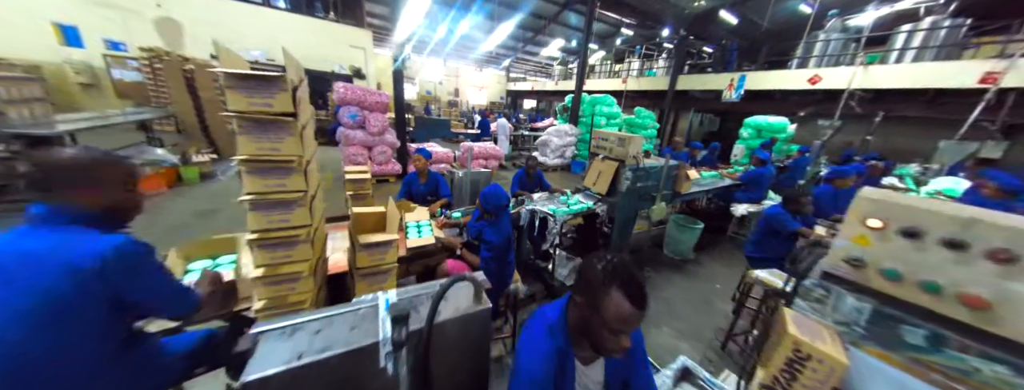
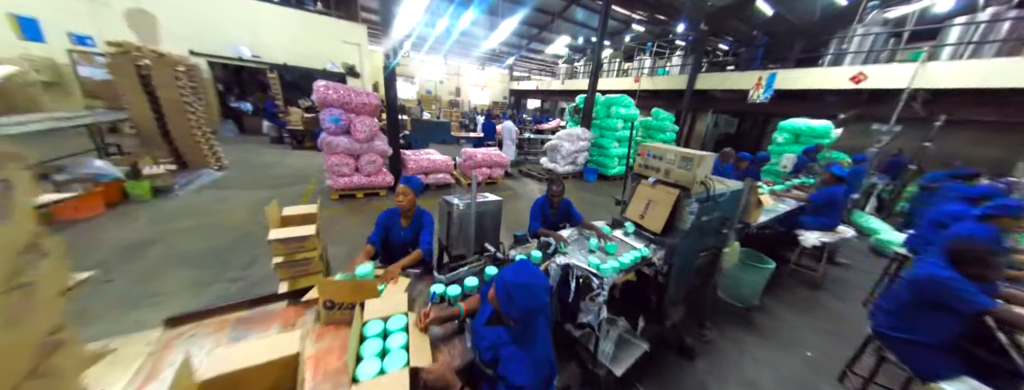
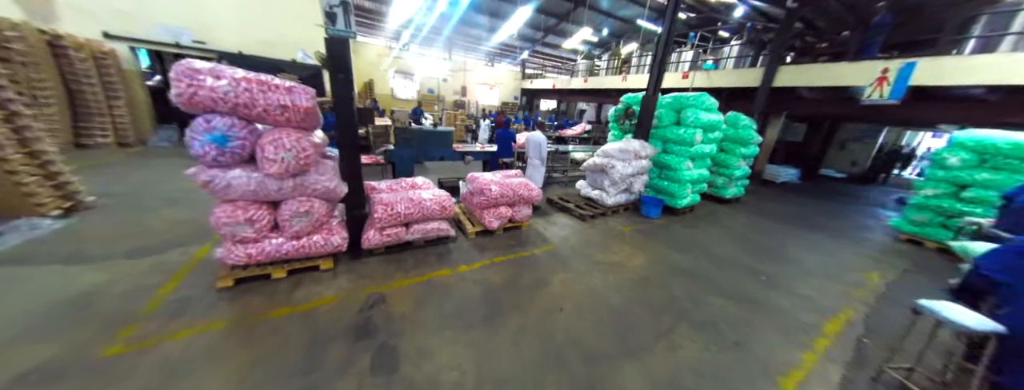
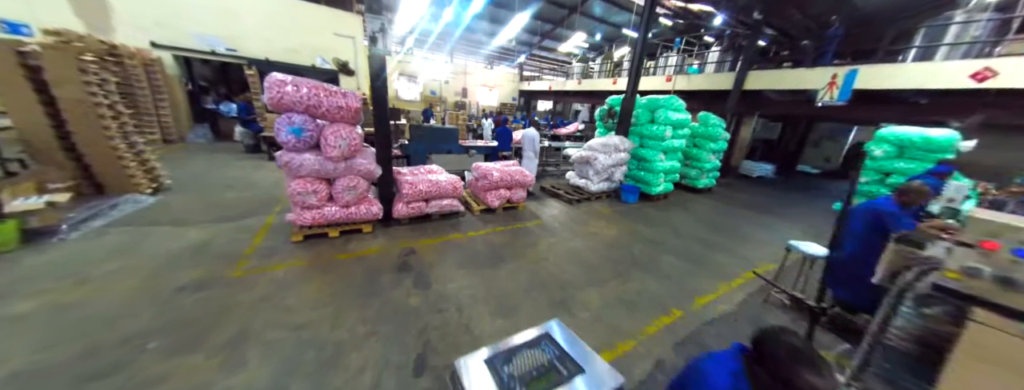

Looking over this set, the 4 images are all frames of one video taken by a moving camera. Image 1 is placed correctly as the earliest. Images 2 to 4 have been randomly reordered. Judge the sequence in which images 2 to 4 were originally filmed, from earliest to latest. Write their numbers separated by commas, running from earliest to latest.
2, 4, 3
